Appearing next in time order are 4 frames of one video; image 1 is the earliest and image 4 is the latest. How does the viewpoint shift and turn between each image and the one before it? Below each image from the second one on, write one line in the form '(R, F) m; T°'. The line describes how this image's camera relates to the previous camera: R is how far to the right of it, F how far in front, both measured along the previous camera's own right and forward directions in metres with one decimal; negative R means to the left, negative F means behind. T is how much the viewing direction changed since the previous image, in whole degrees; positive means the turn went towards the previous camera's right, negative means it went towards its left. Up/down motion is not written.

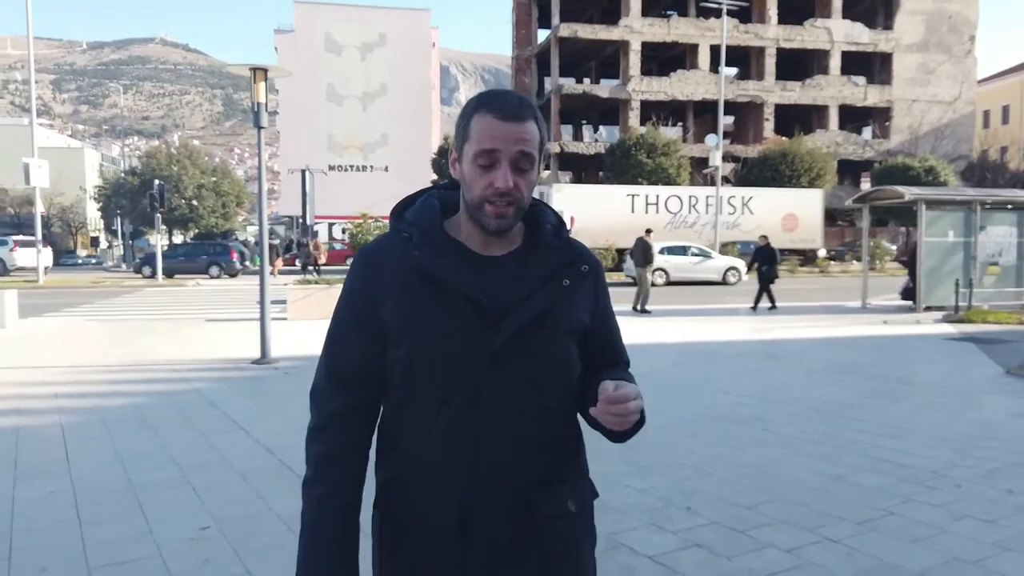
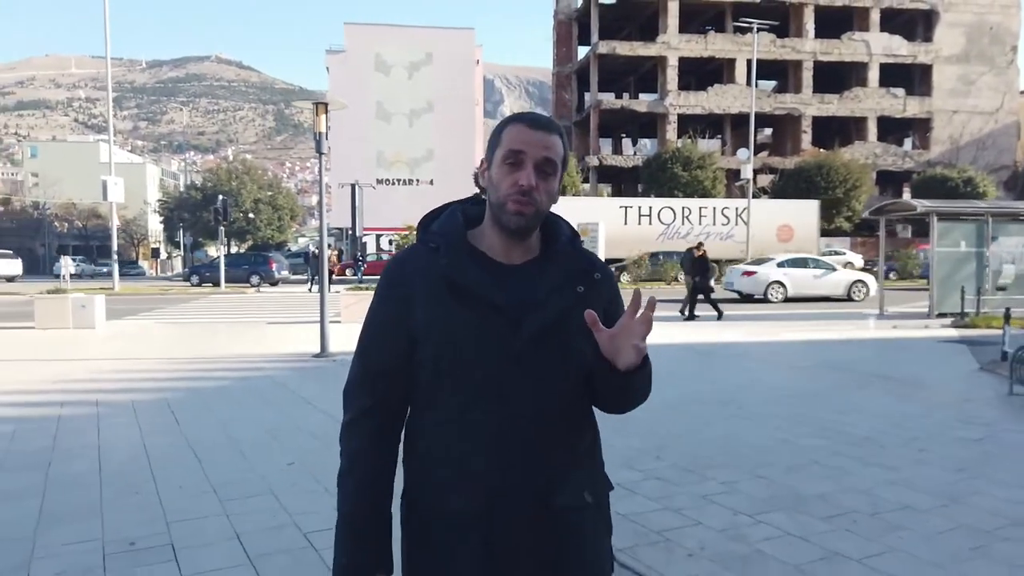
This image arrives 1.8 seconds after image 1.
(+0.3, -1.4) m; -3°
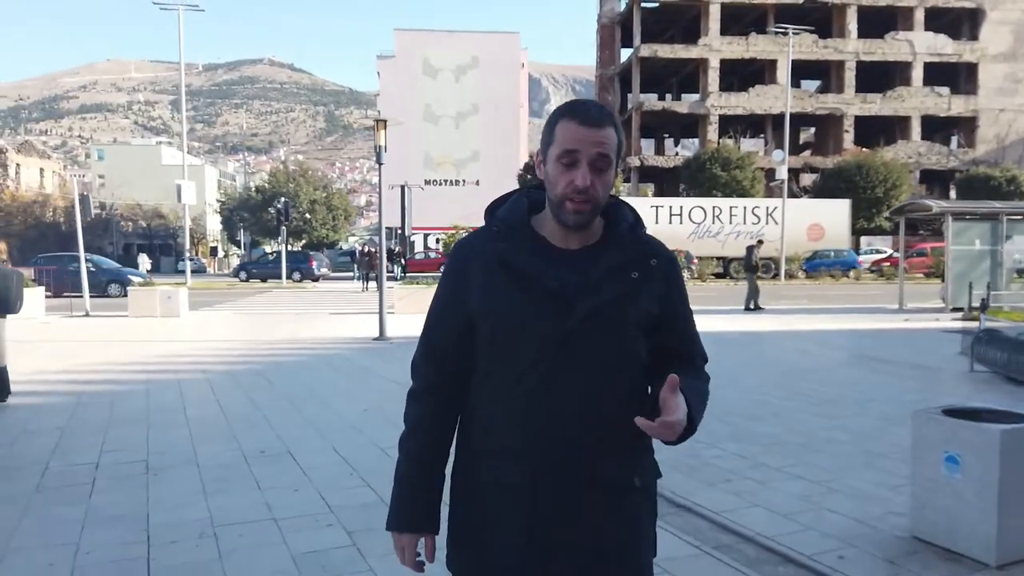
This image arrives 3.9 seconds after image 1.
(+0.2, -1.6) m; -3°
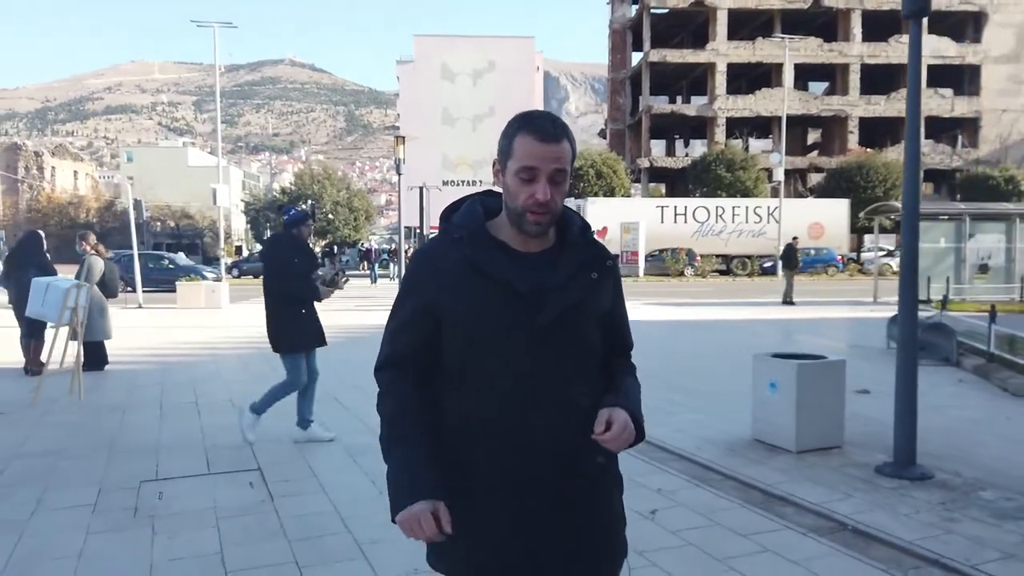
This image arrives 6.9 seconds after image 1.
(+0.4, -2.1) m; -1°
